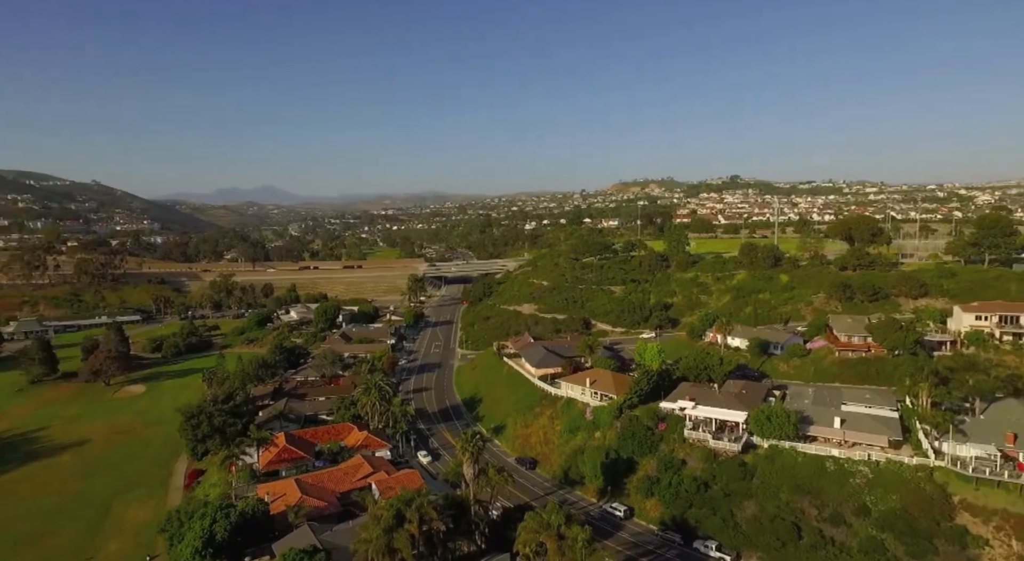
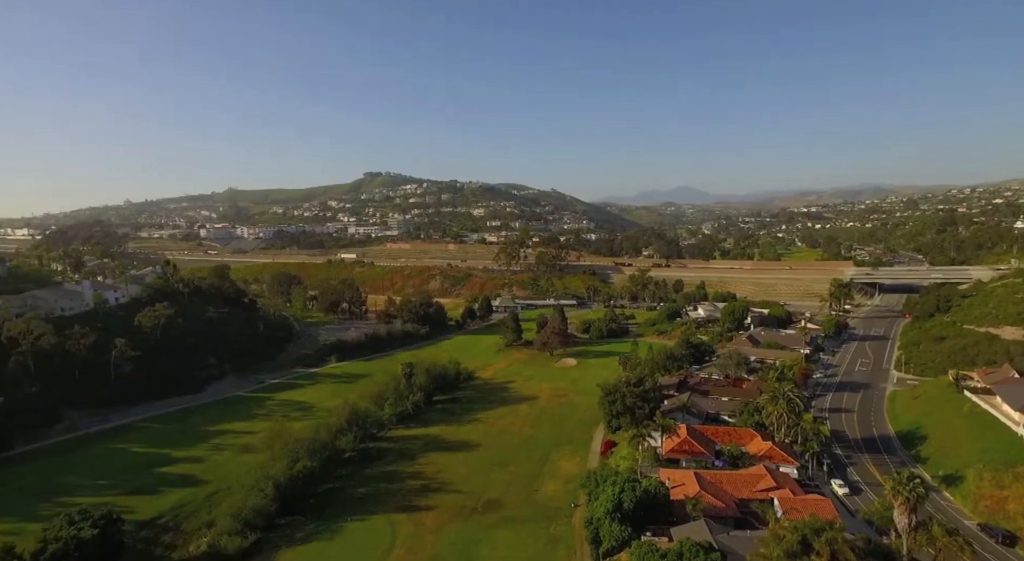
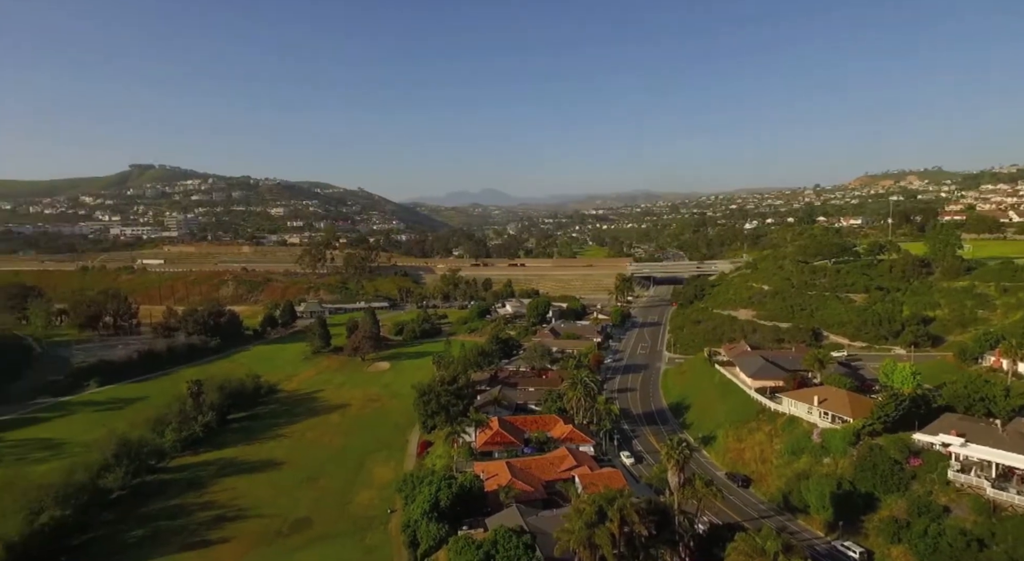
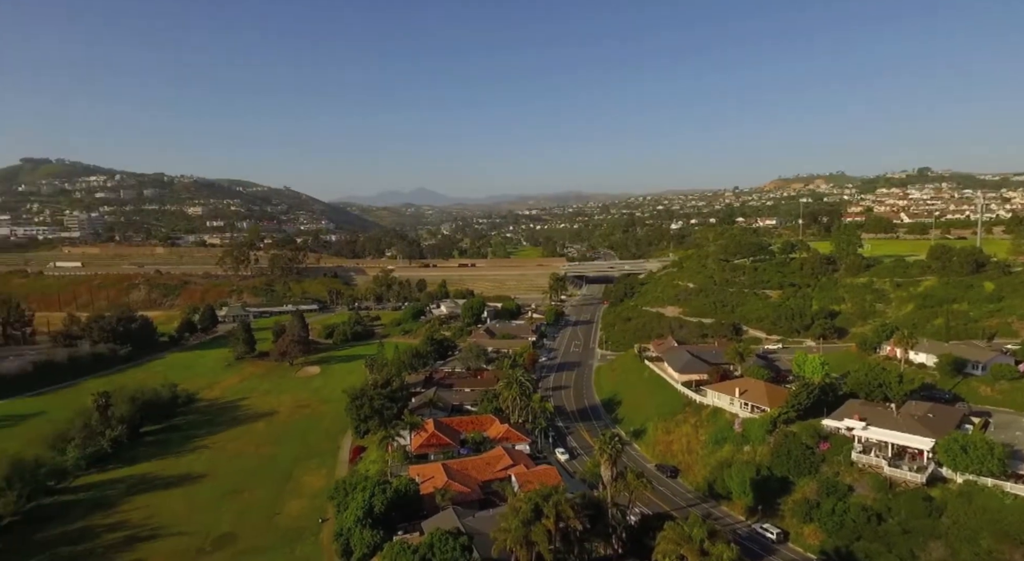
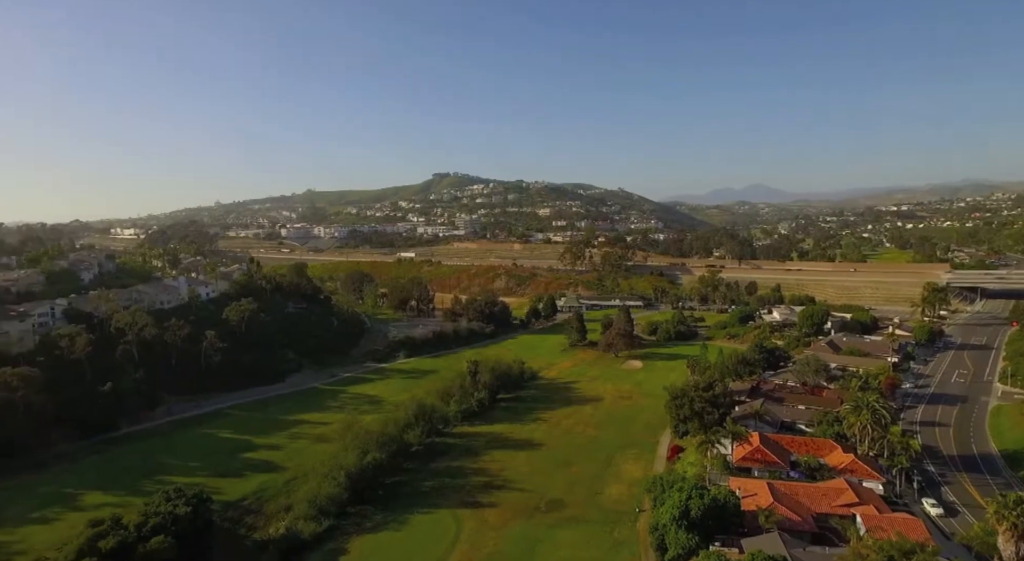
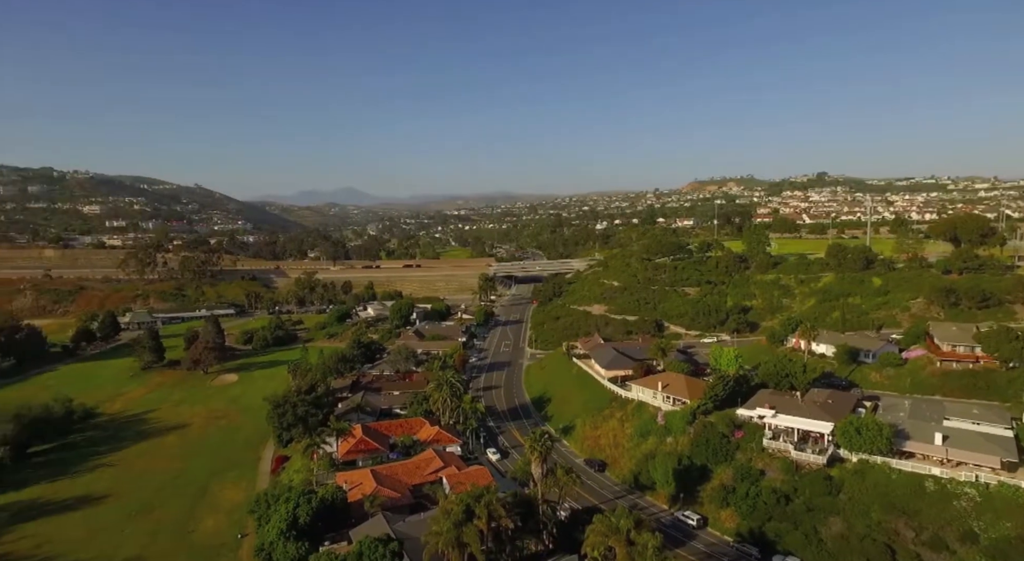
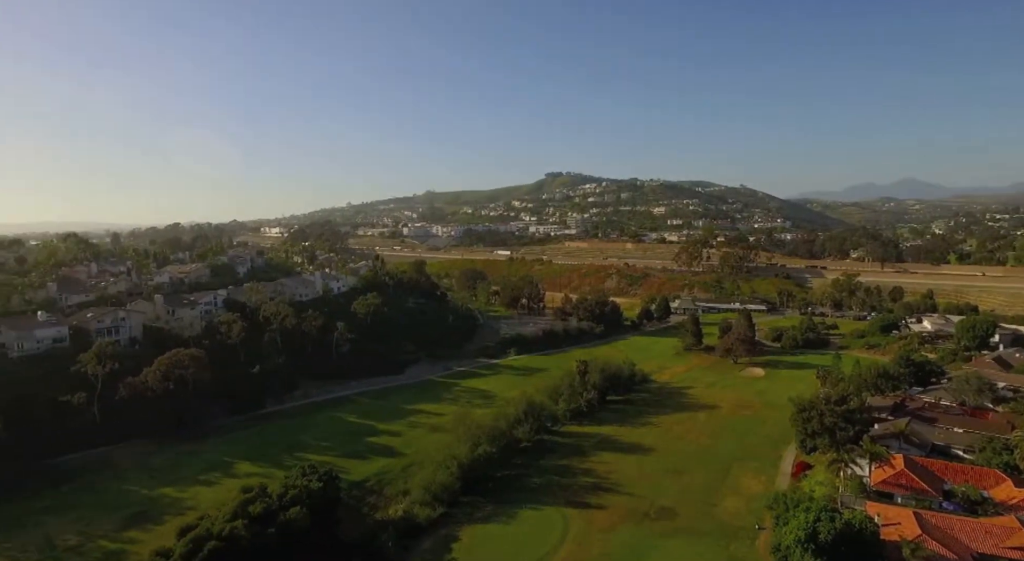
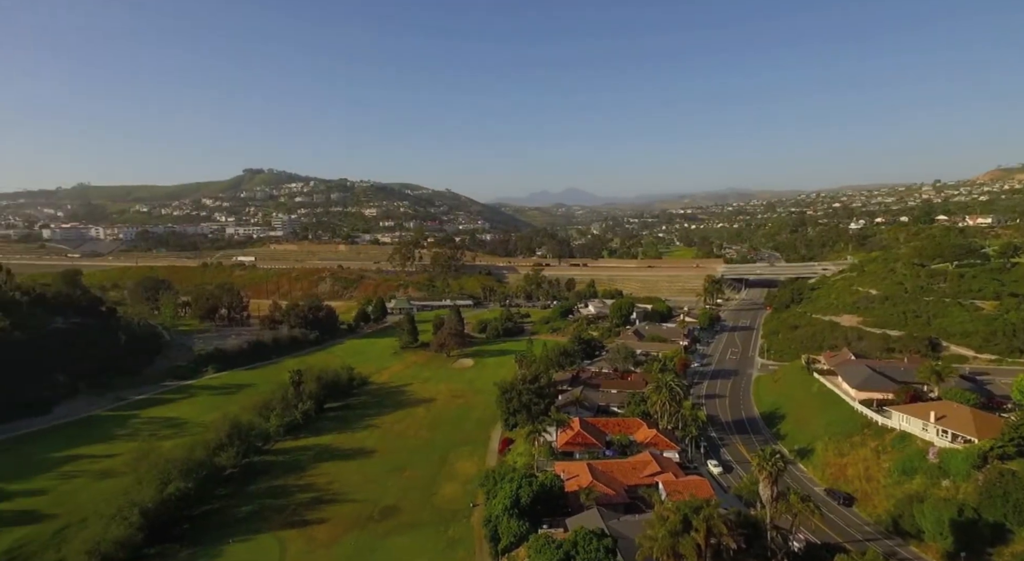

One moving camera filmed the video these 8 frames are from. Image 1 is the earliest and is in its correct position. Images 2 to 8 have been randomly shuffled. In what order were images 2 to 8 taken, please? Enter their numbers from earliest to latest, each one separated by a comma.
6, 4, 3, 8, 2, 5, 7
